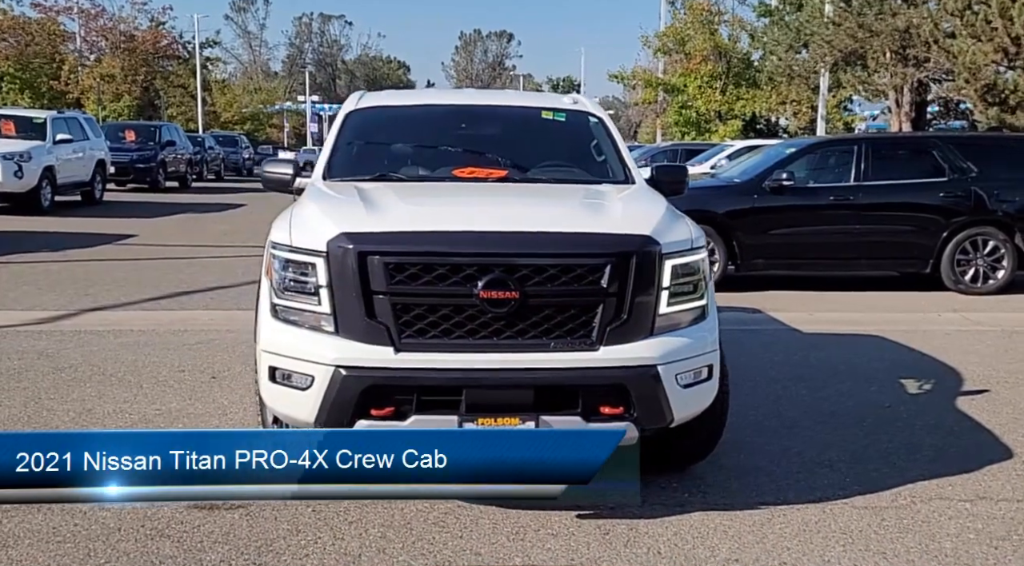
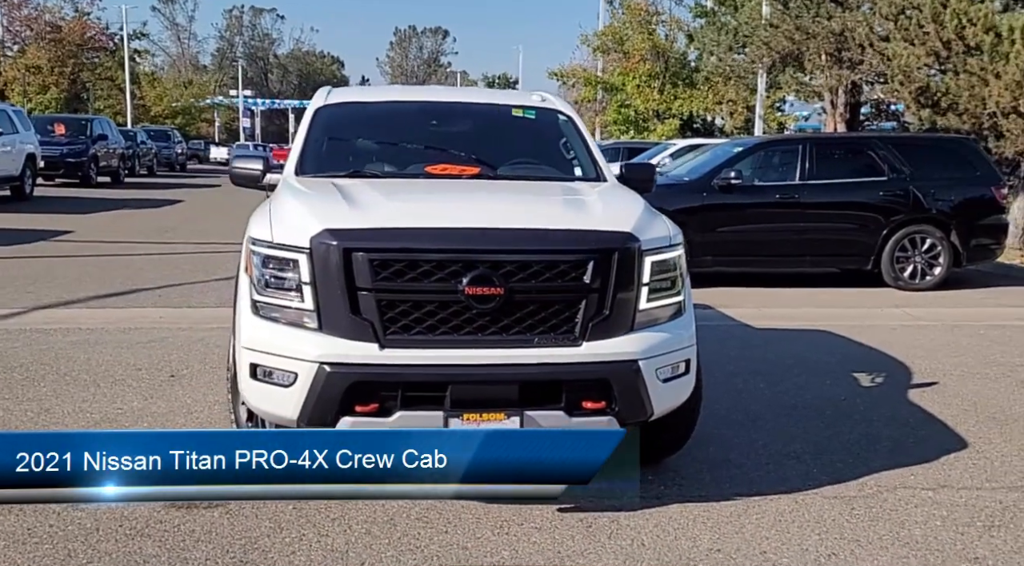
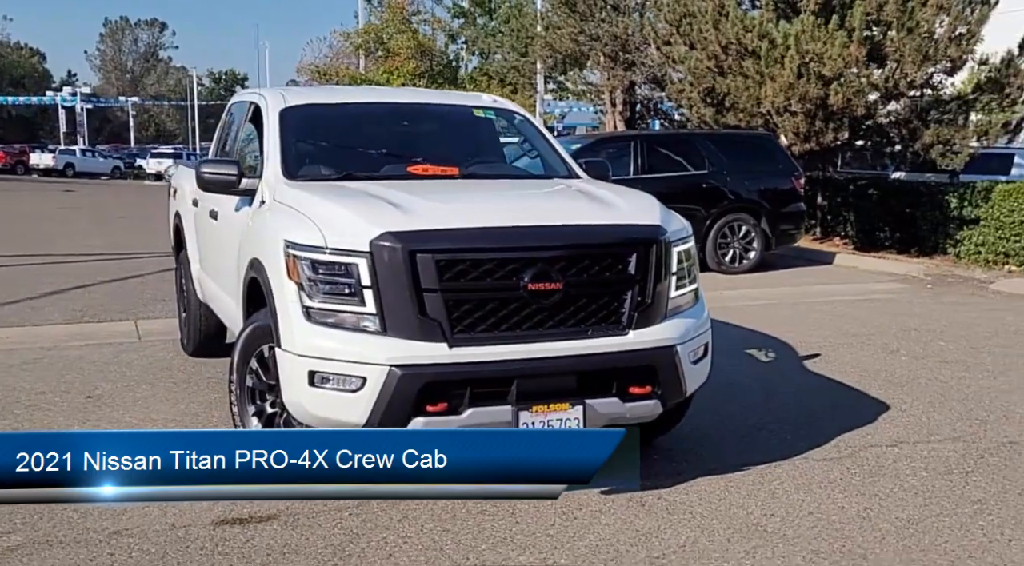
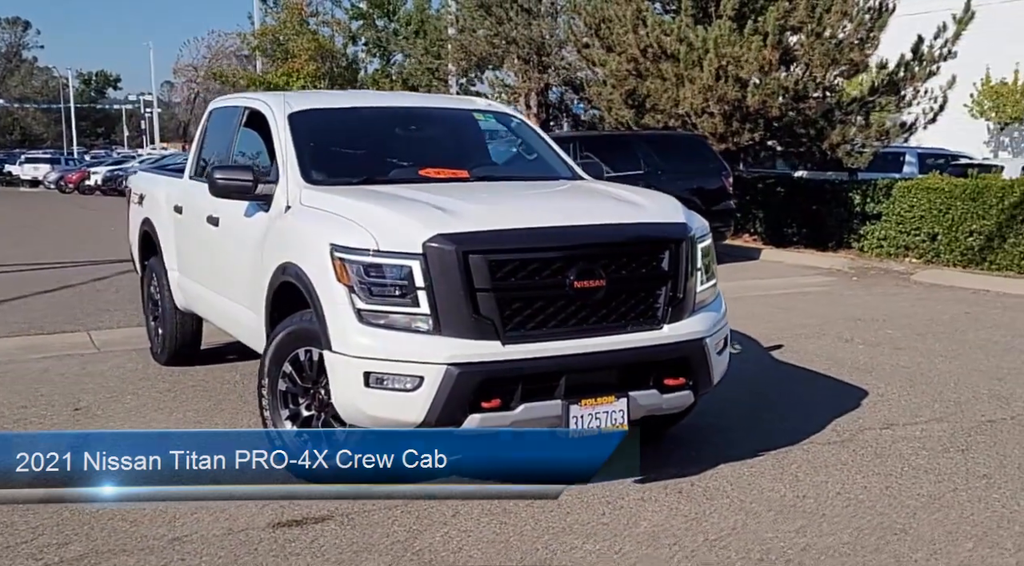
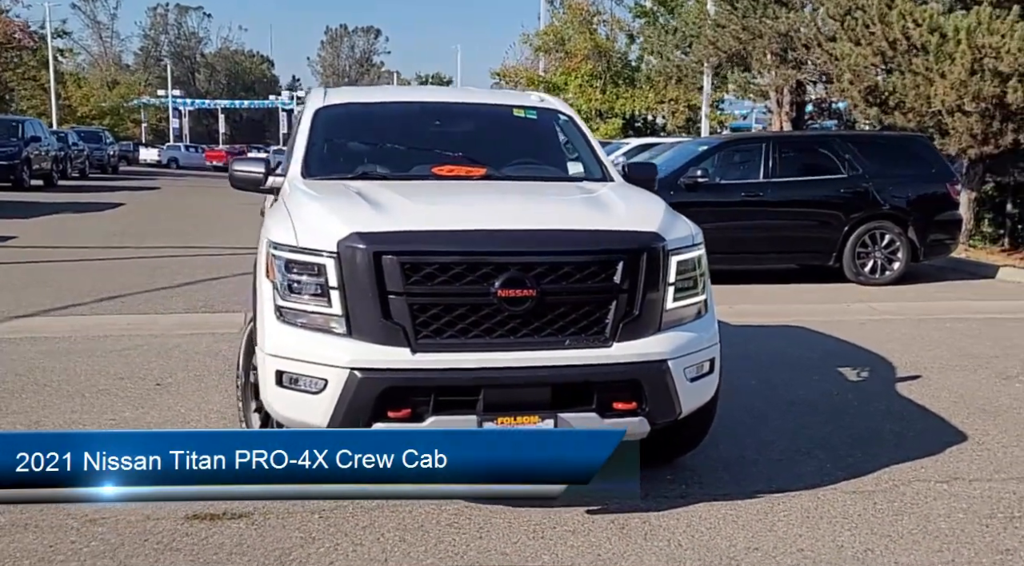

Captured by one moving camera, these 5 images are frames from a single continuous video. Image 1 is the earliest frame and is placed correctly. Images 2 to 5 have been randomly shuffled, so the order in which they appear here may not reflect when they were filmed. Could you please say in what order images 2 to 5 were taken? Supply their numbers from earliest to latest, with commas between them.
2, 5, 3, 4
